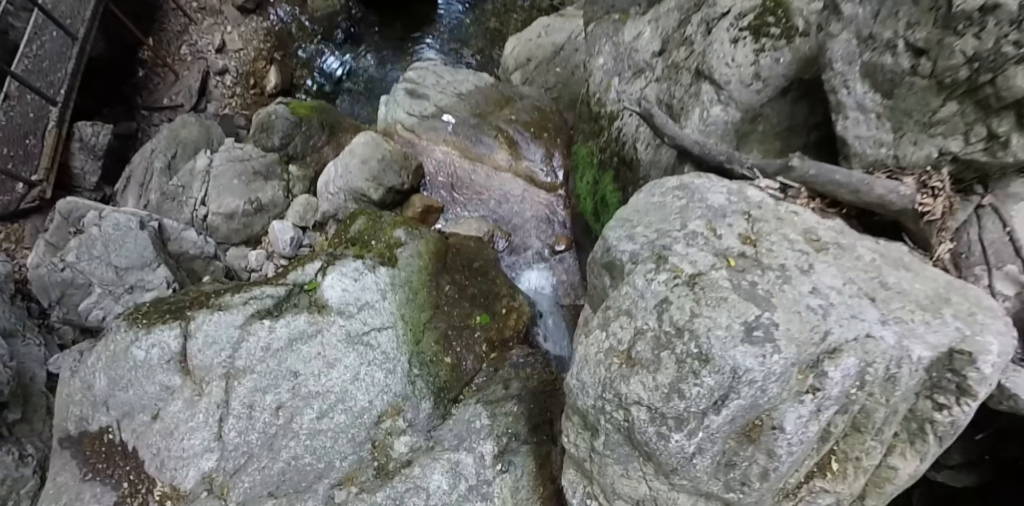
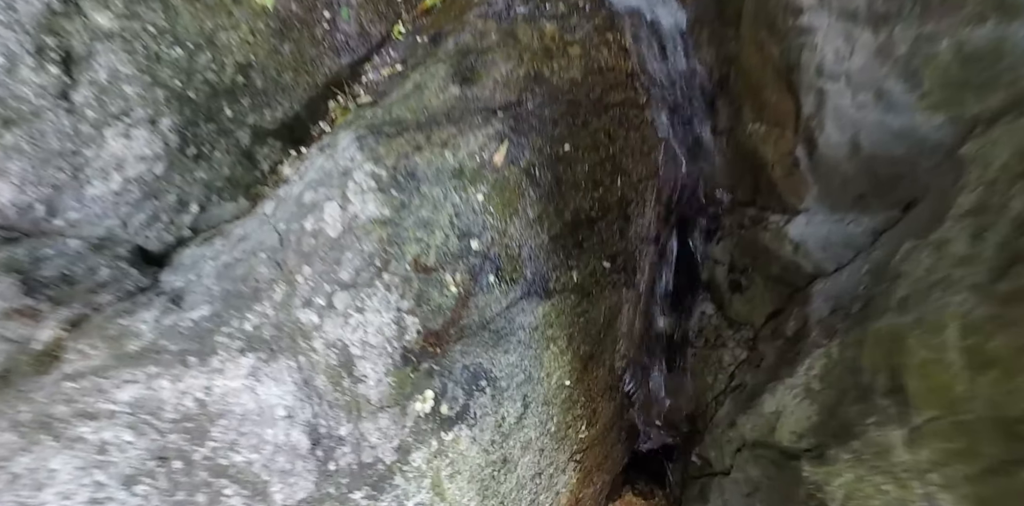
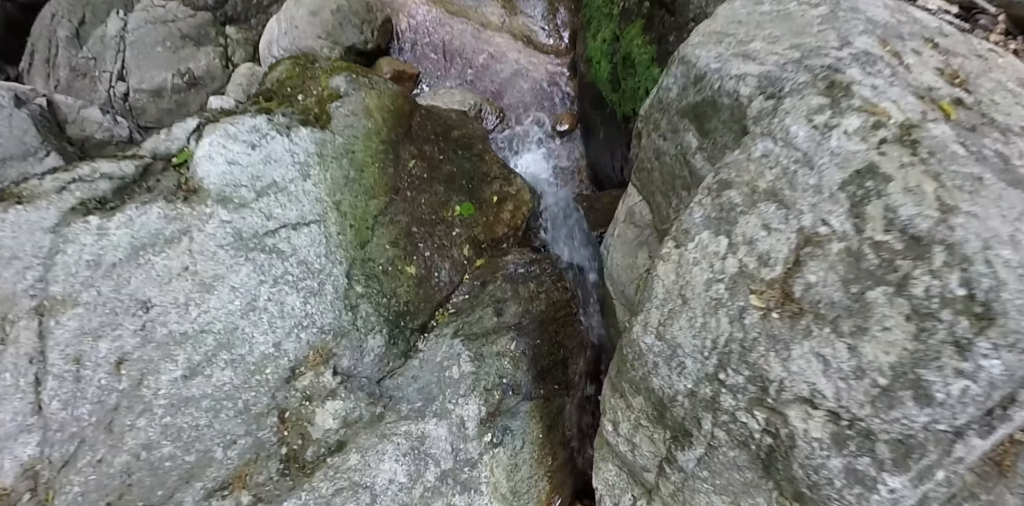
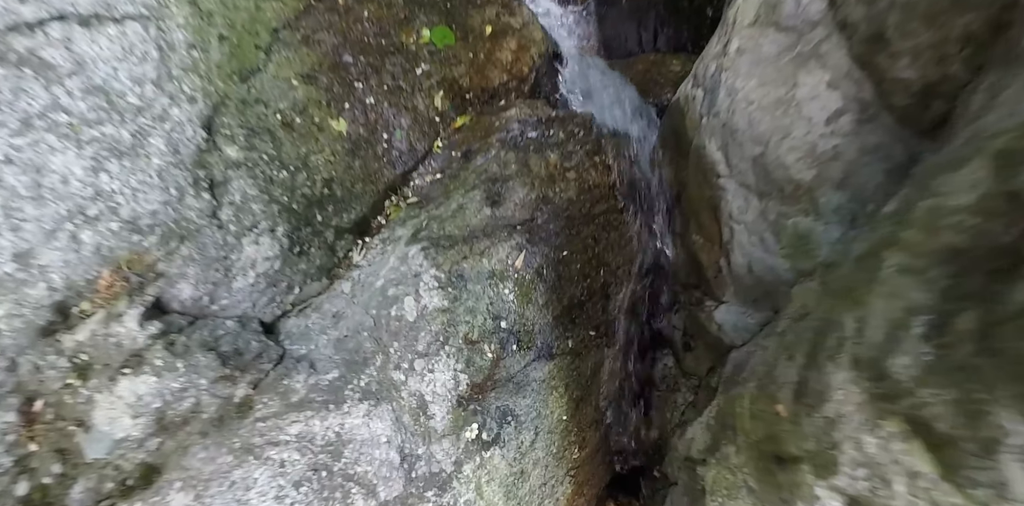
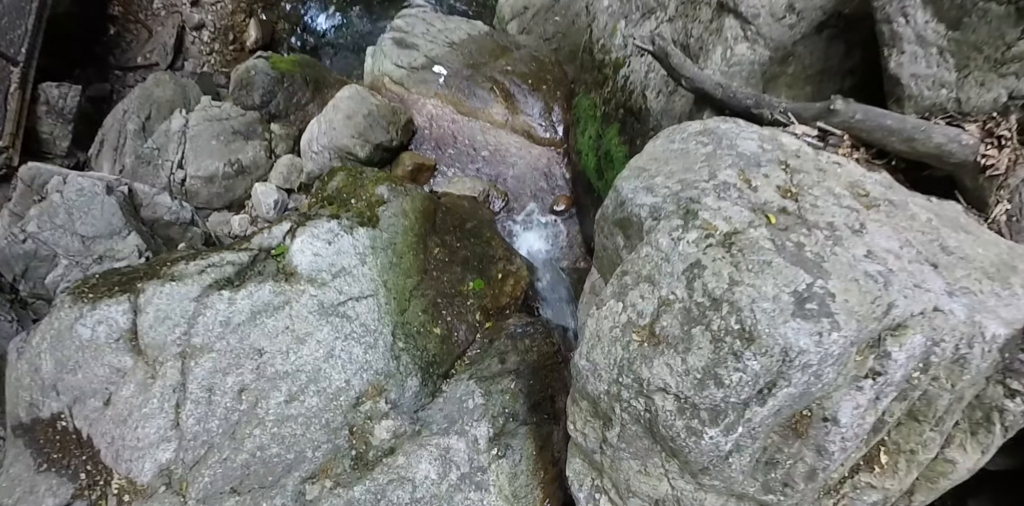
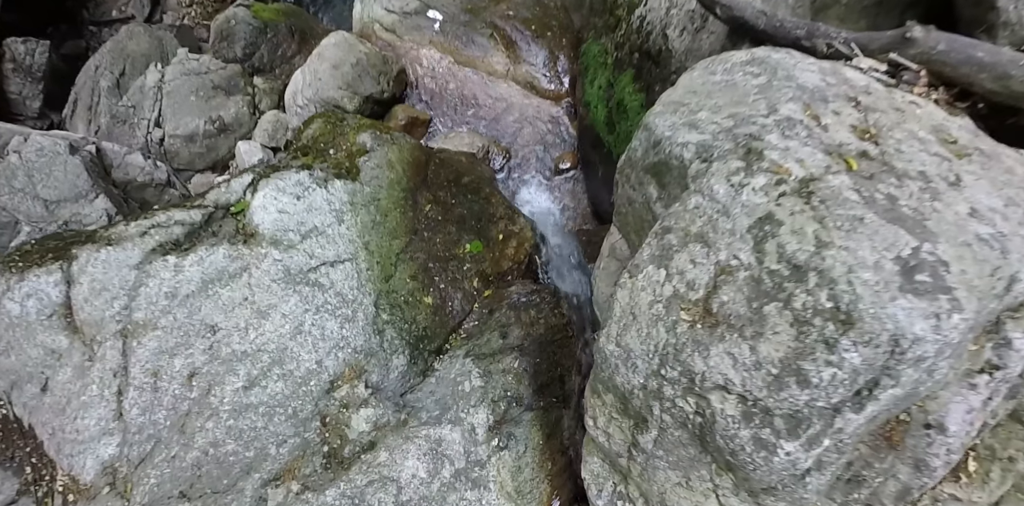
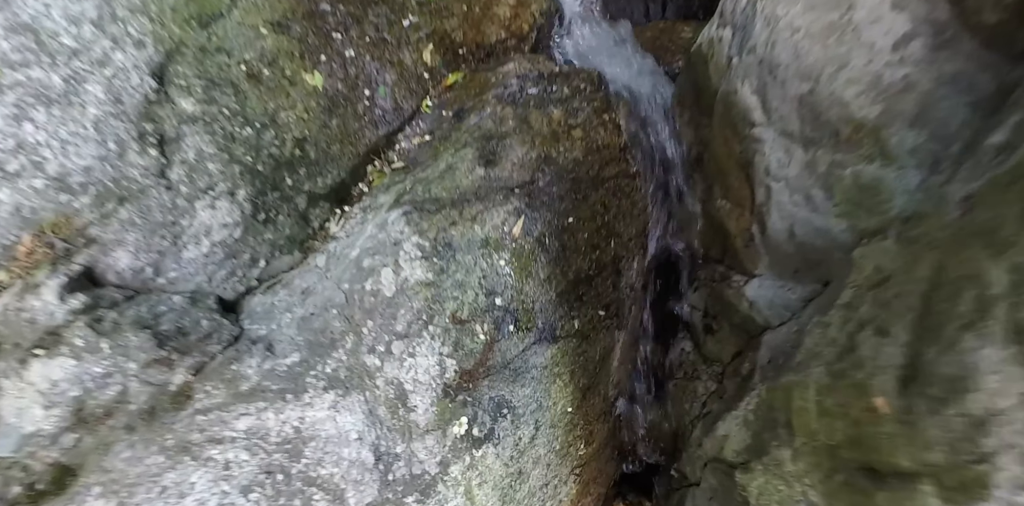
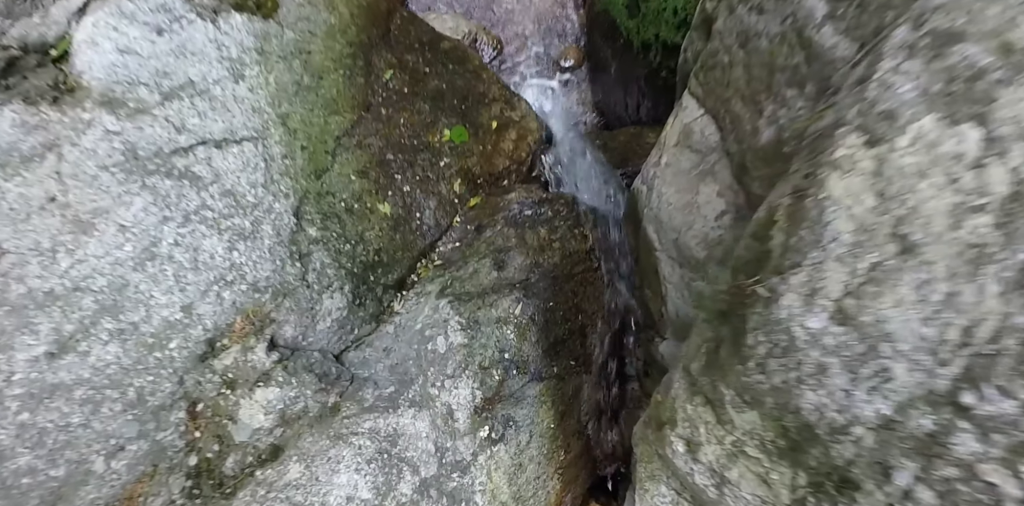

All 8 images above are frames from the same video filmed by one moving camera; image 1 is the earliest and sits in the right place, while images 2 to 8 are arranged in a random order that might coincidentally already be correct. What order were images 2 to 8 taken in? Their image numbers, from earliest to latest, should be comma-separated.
5, 6, 3, 8, 4, 7, 2
